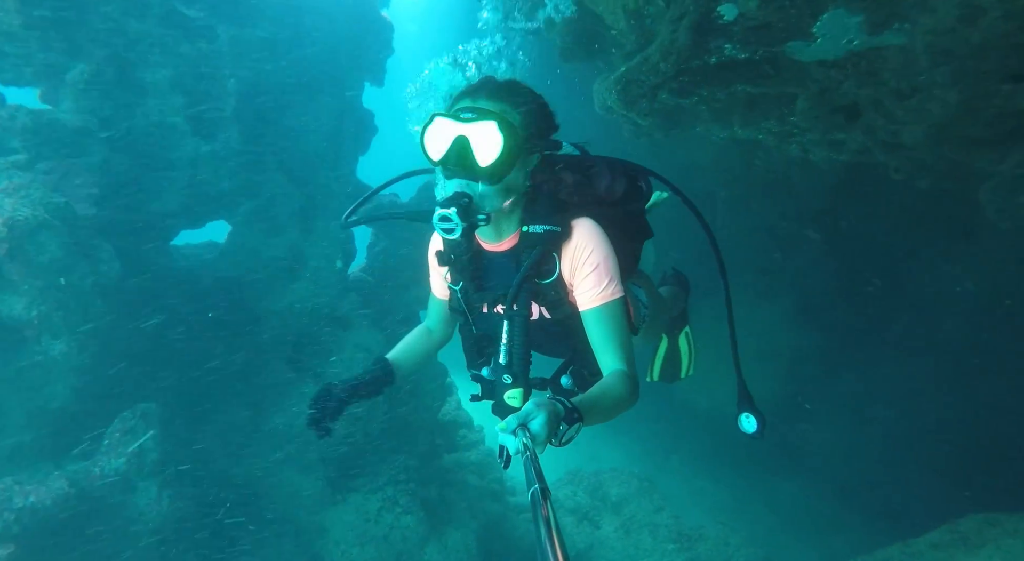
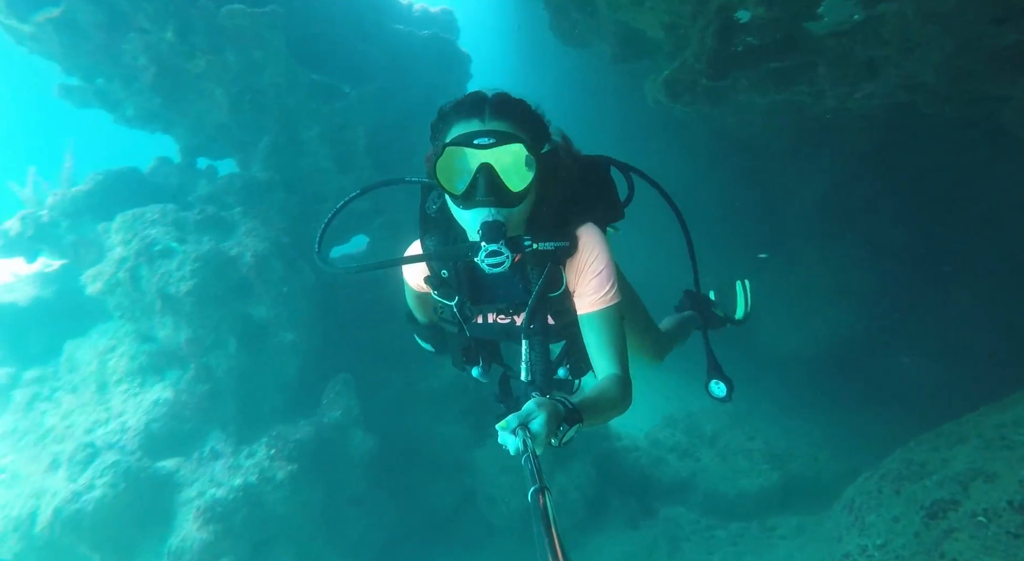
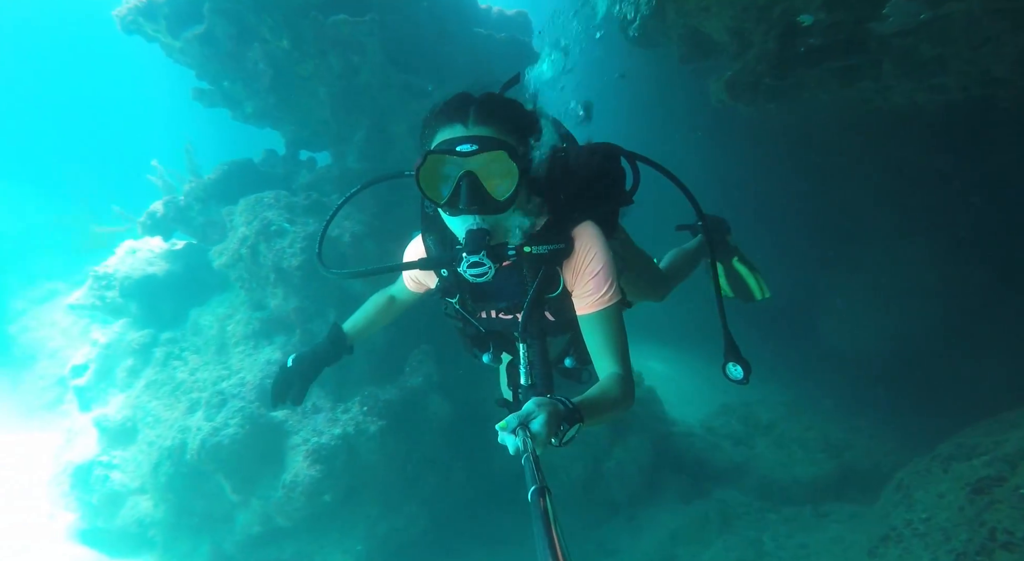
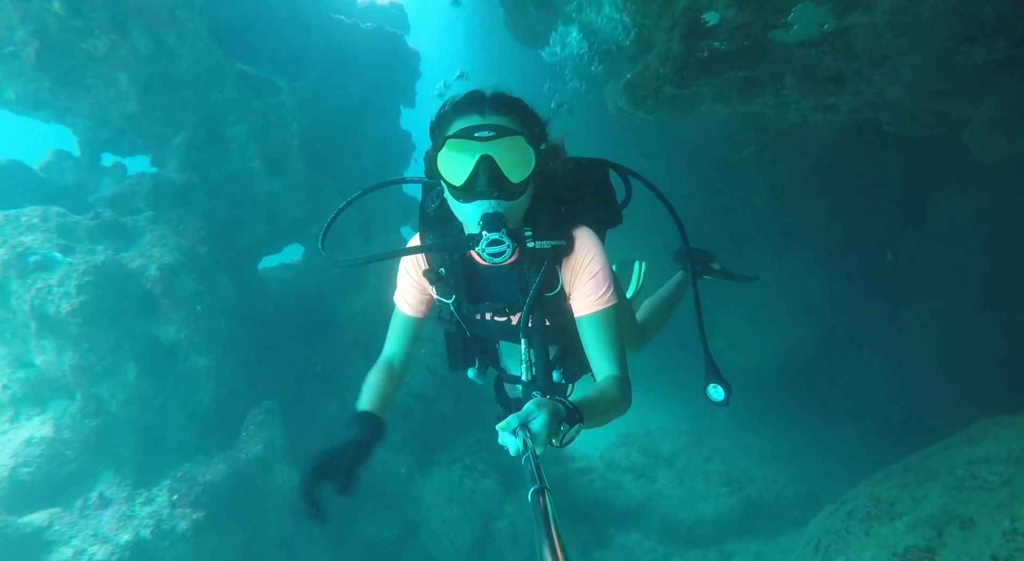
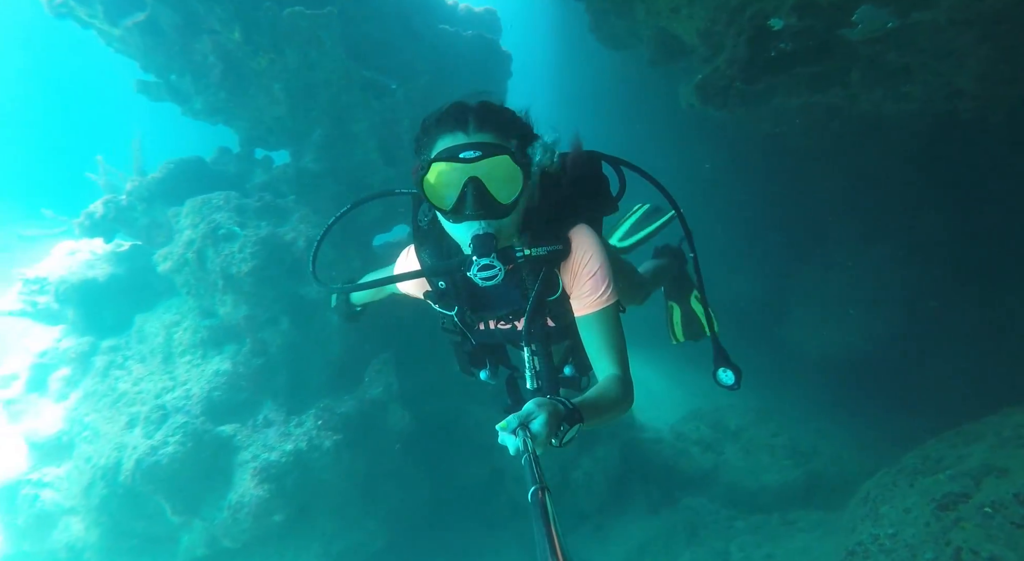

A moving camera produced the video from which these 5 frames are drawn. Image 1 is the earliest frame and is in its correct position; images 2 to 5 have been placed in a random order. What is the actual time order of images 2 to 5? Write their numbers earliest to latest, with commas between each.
4, 2, 5, 3
